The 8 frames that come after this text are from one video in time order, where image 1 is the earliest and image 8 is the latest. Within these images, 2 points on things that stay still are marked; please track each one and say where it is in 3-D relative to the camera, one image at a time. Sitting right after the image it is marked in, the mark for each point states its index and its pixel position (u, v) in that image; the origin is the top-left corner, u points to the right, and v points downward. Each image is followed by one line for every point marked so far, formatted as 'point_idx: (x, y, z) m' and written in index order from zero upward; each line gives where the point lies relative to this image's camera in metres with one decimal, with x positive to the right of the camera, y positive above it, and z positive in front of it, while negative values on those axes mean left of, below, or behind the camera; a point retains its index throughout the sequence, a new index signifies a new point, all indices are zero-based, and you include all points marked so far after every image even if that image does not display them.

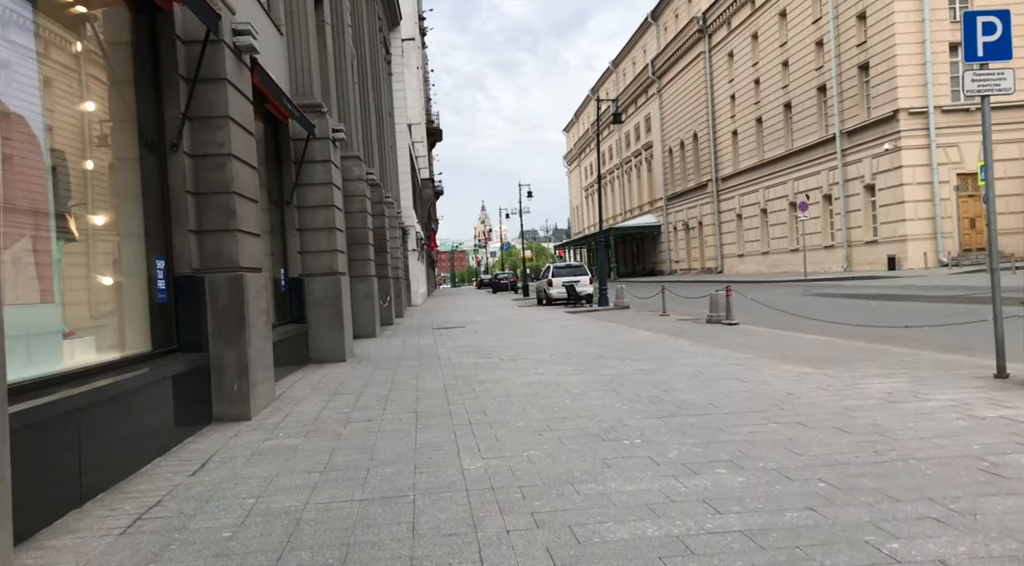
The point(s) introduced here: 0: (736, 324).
0: (+5.1, -1.0, +15.9) m
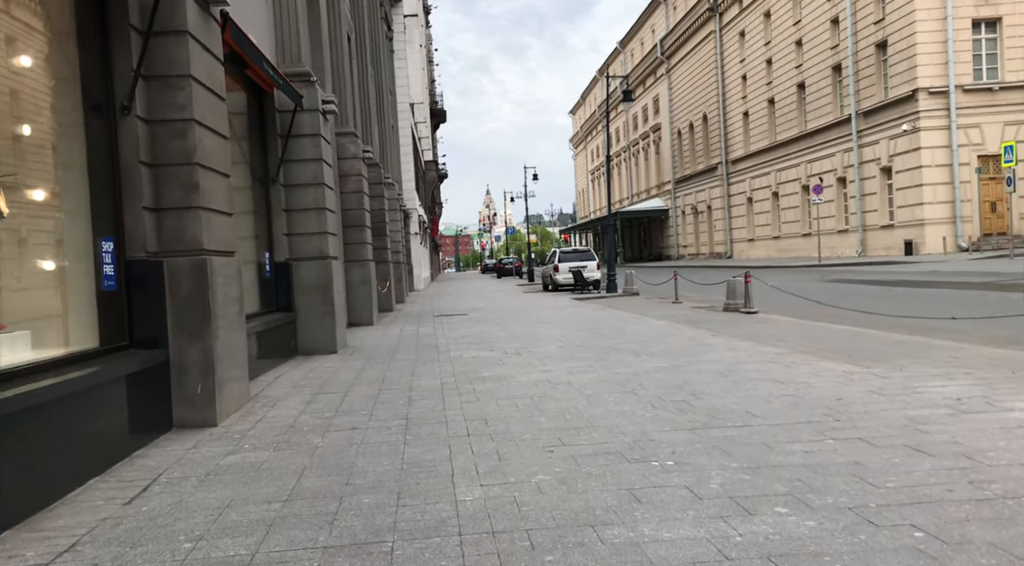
0: (+5.2, -0.7, +15.0) m
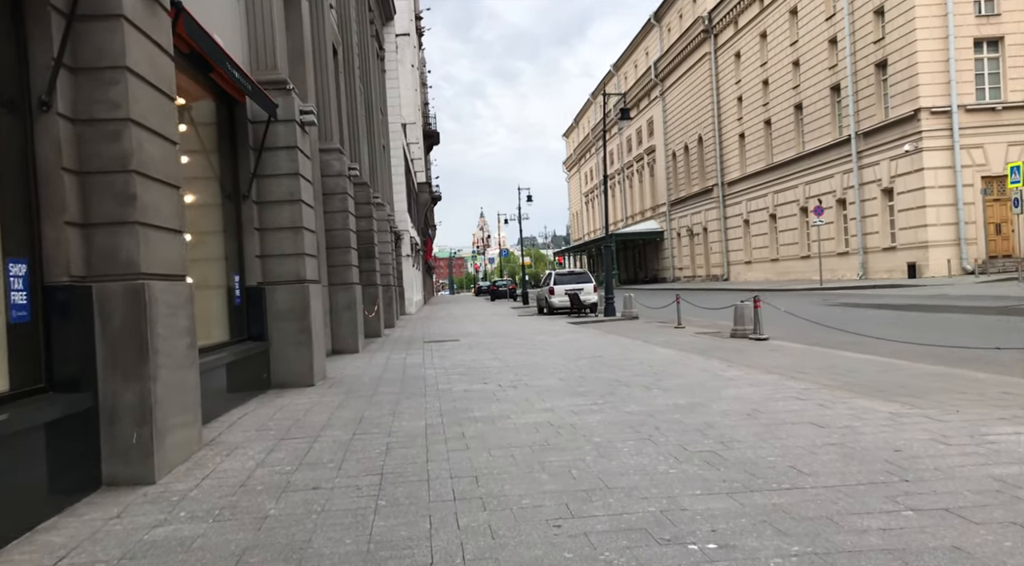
0: (+5.0, -1.1, +14.0) m
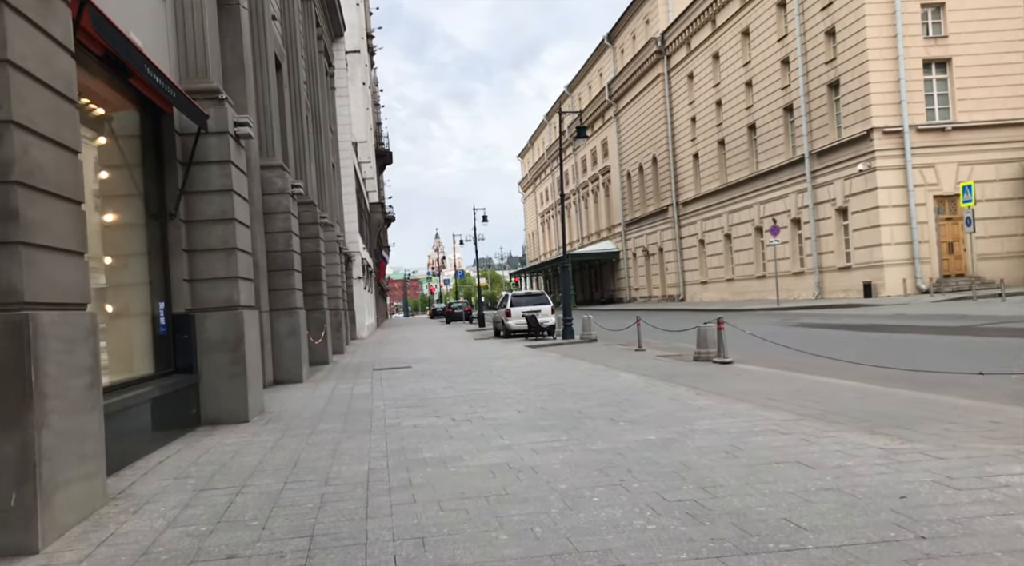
0: (+4.2, -1.5, +13.6) m
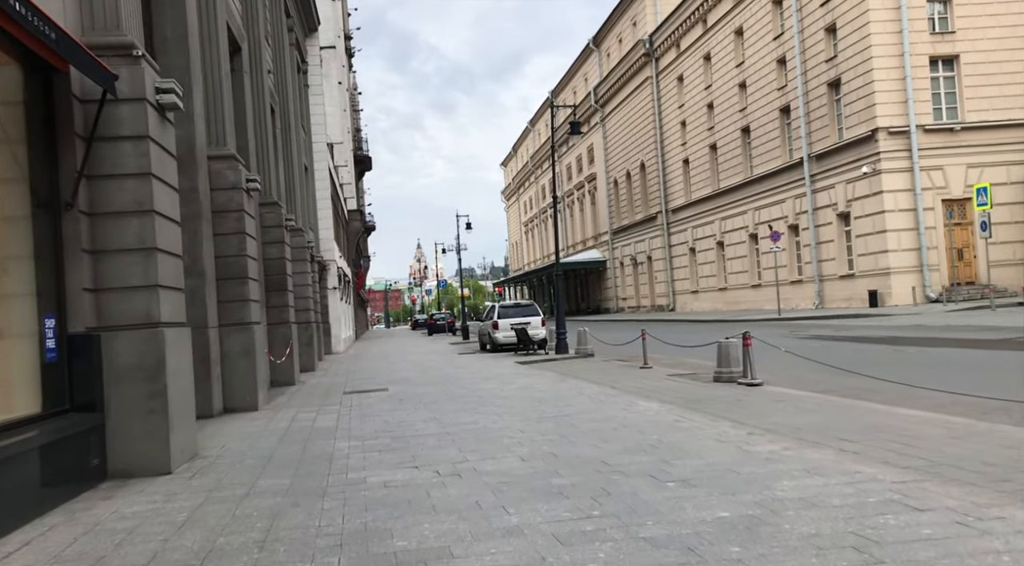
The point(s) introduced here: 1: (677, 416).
0: (+4.1, -1.7, +11.7) m
1: (+2.0, -1.6, +8.6) m
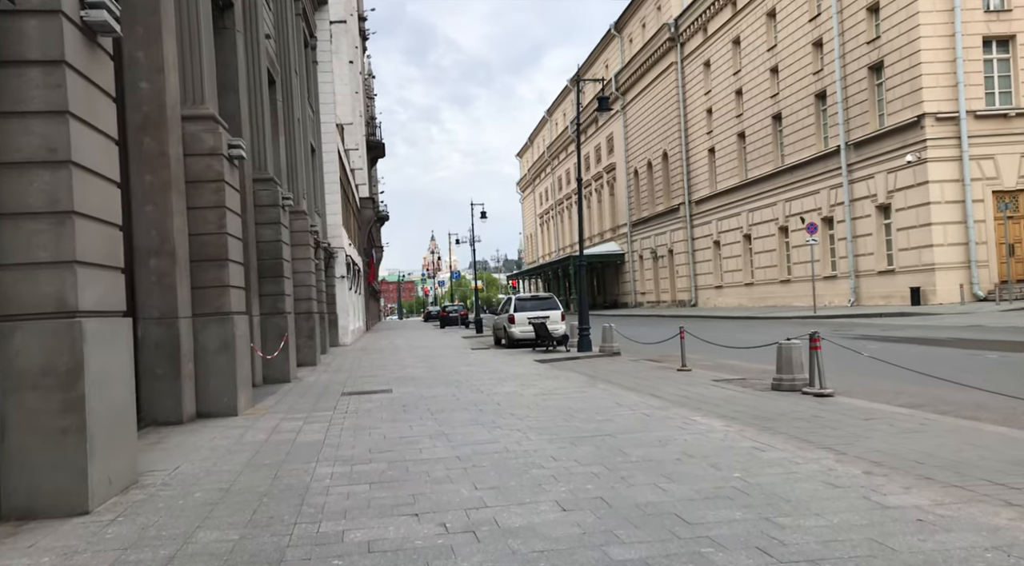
0: (+4.4, -1.6, +9.8) m
1: (+2.2, -1.5, +6.7) m
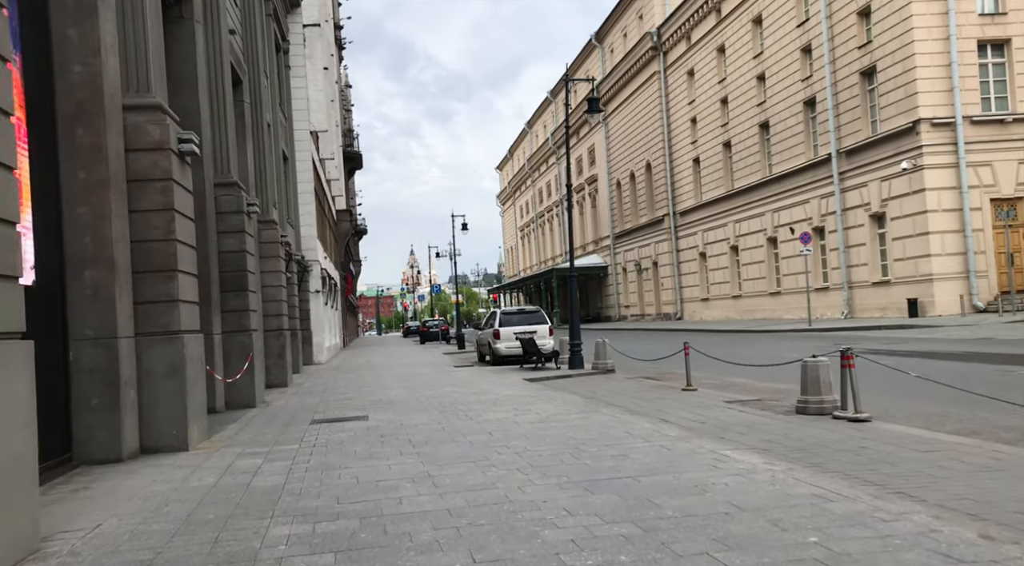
0: (+4.4, -1.7, +8.6) m
1: (+2.3, -1.6, +5.5) m
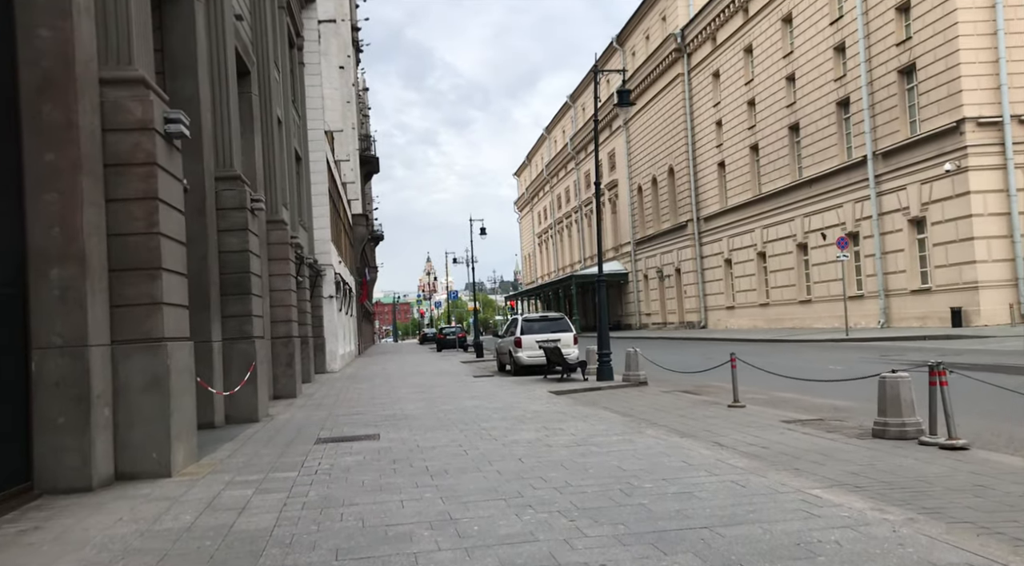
0: (+4.7, -1.7, +7.3) m
1: (+2.5, -1.5, +4.2) m
